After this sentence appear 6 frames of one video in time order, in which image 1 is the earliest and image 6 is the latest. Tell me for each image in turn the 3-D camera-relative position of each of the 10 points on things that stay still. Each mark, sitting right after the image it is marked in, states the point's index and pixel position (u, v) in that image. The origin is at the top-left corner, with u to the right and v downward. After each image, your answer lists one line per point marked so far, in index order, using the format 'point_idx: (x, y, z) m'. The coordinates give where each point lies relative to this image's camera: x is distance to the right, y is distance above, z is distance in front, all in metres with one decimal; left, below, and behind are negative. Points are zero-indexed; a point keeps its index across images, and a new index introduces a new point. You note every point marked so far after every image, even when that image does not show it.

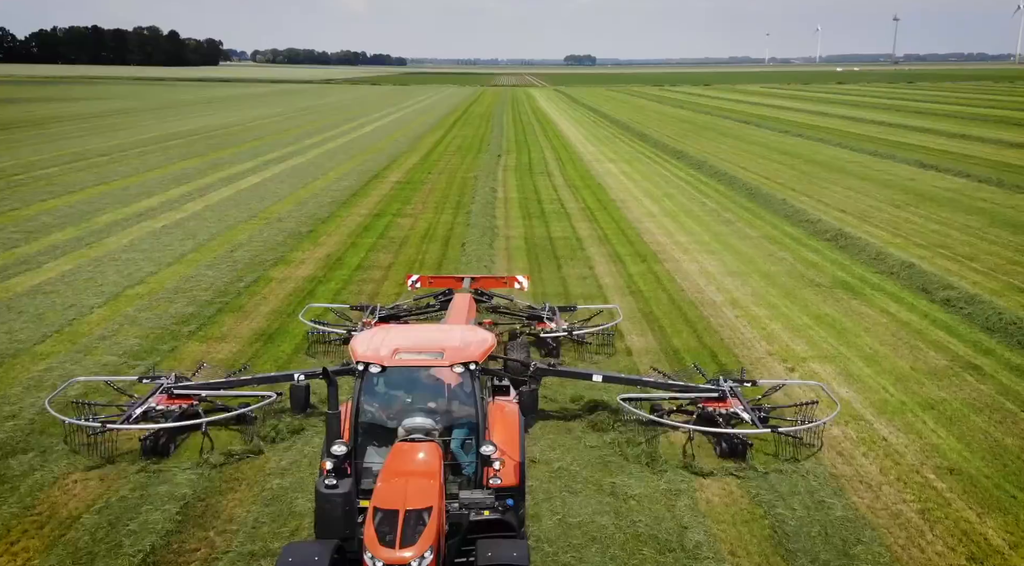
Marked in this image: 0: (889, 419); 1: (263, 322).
0: (+4.8, -1.7, +10.5) m
1: (-4.2, -0.7, +14.2) m
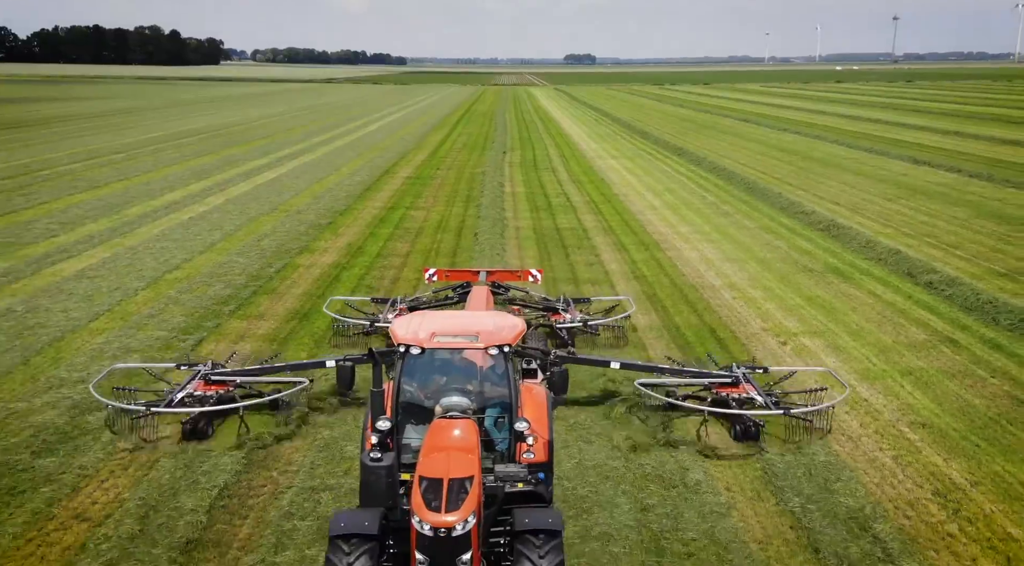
0: (+5.0, -1.4, +11.7) m
1: (-4.0, -0.4, +15.3) m
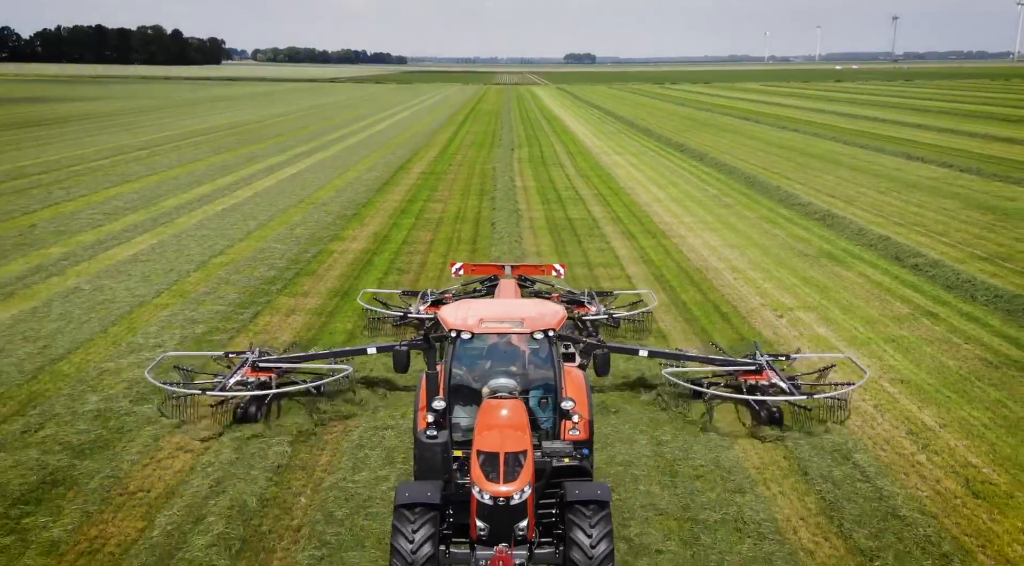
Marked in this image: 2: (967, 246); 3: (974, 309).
0: (+5.5, -1.0, +13.1) m
1: (-3.6, 0.0, +16.8) m
2: (+10.9, +0.9, +19.7) m
3: (+8.4, -0.5, +15.0) m
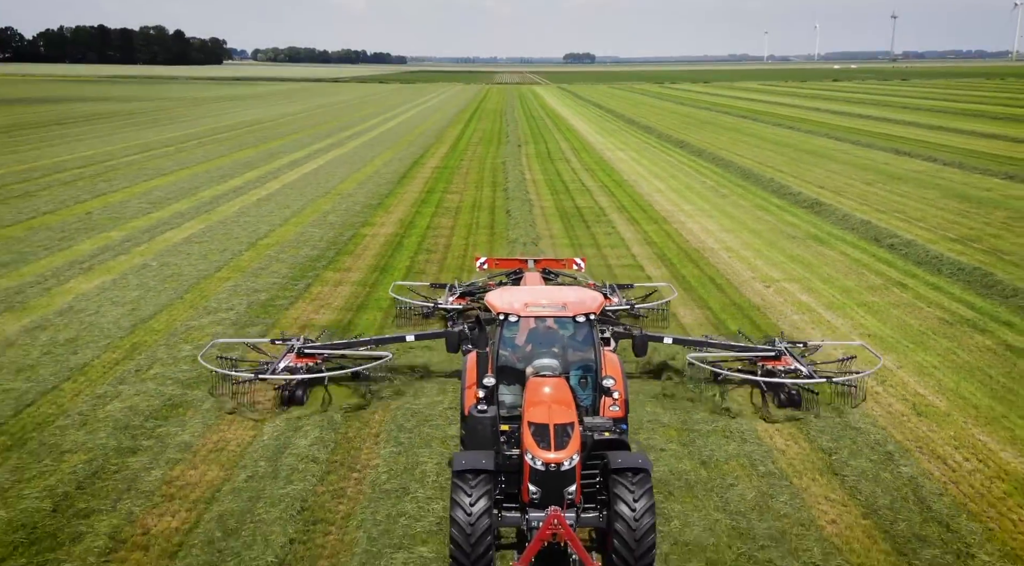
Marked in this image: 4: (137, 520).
0: (+5.9, -0.5, +15.2) m
1: (-3.2, +0.5, +18.9) m
2: (+11.3, +1.4, +21.8) m
3: (+8.8, +0.1, +17.1) m
4: (-3.7, -2.3, +8.1) m
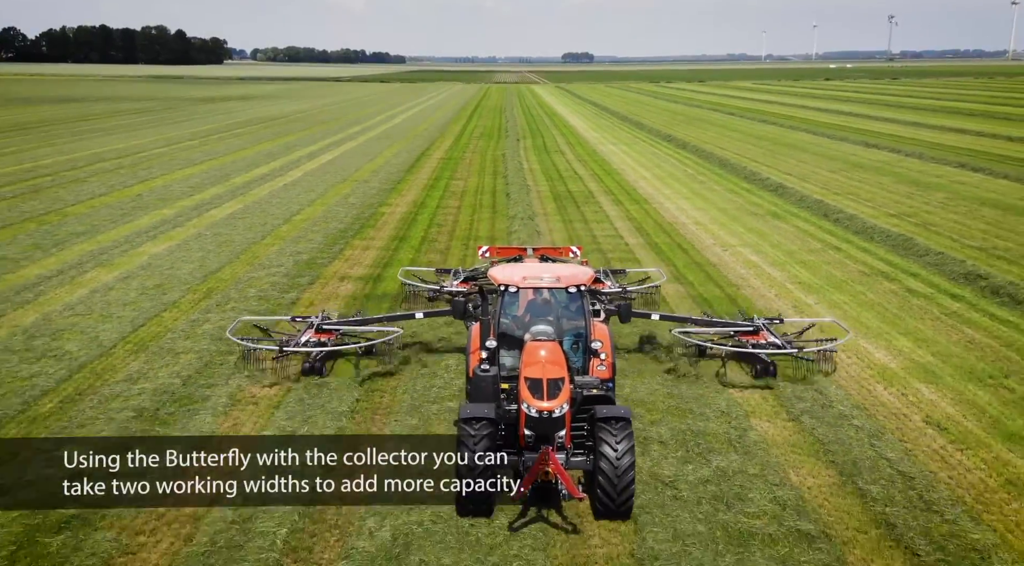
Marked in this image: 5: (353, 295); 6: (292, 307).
0: (+5.9, +0.3, +18.4) m
1: (-3.2, +1.3, +22.1) m
2: (+11.2, +2.3, +25.0) m
3: (+8.8, +0.9, +20.3) m
4: (-3.7, -1.5, +11.4) m
5: (-3.1, -0.3, +16.3) m
6: (-4.0, -0.4, +15.2) m
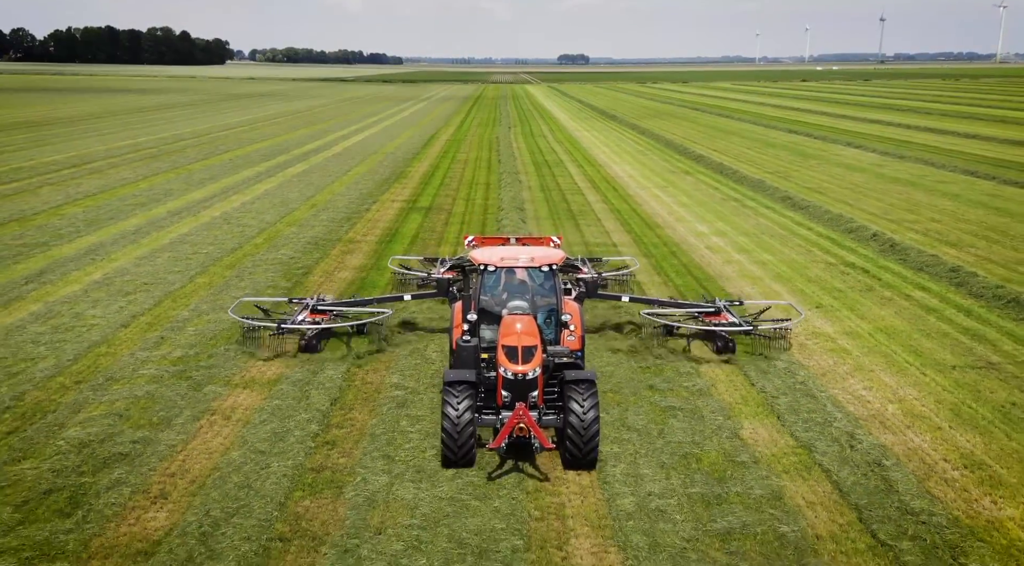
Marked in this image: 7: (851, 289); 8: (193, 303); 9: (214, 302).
0: (+5.5, +3.0, +28.6) m
1: (-3.6, +4.0, +32.2) m
2: (+10.8, +4.9, +35.2) m
3: (+8.4, +3.5, +30.5) m
4: (-4.1, +1.2, +21.5) m
5: (-3.5, +2.4, +26.4) m
6: (-4.4, +2.2, +25.3) m
7: (+6.7, -0.1, +16.5) m
8: (-5.9, -0.4, +15.4) m
9: (-5.6, -0.4, +15.5) m
